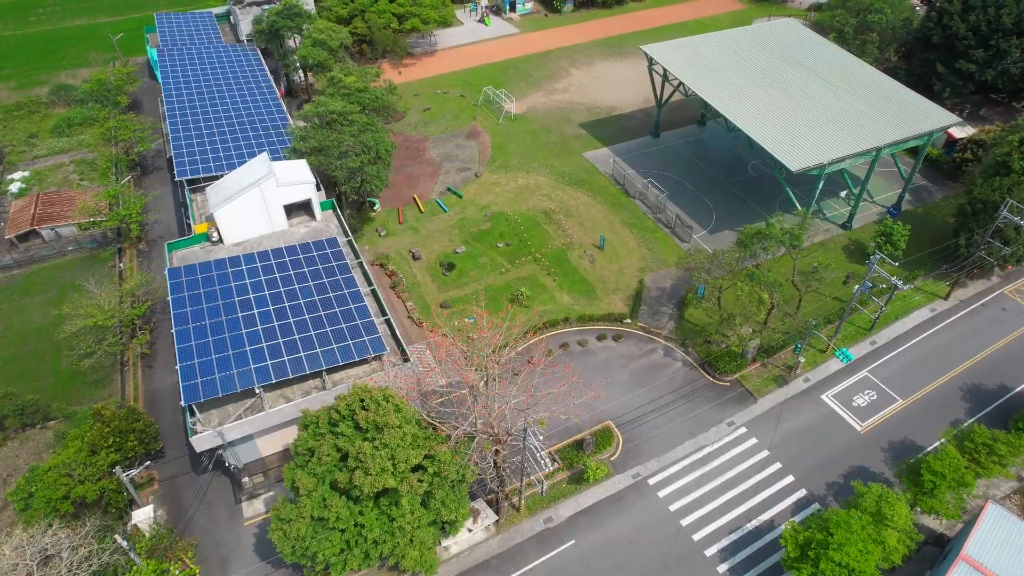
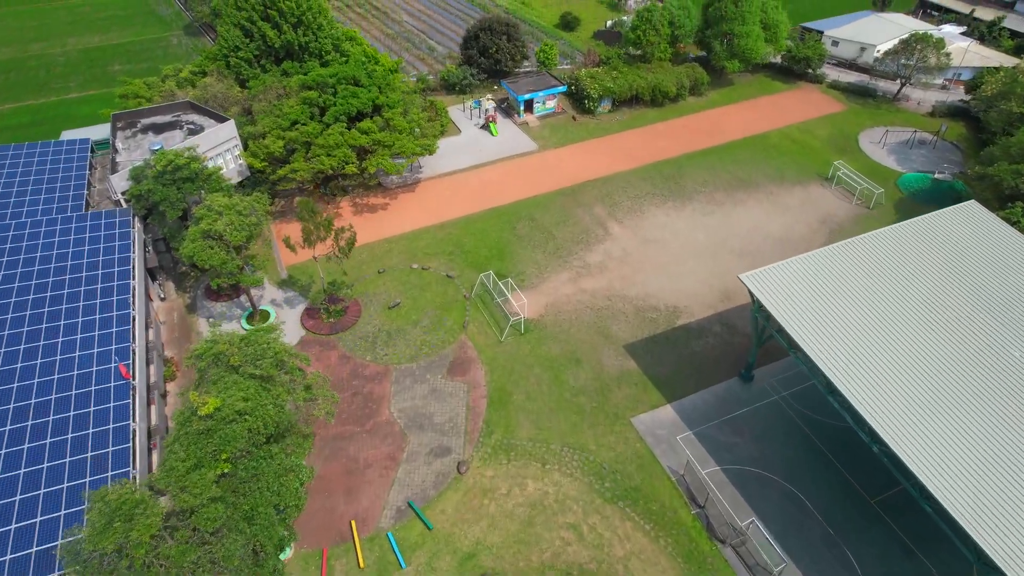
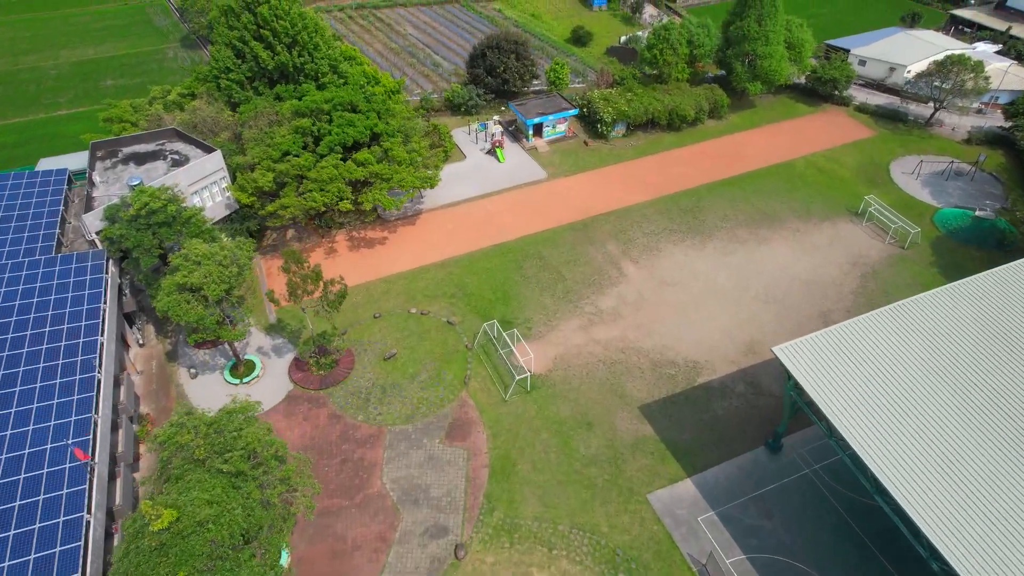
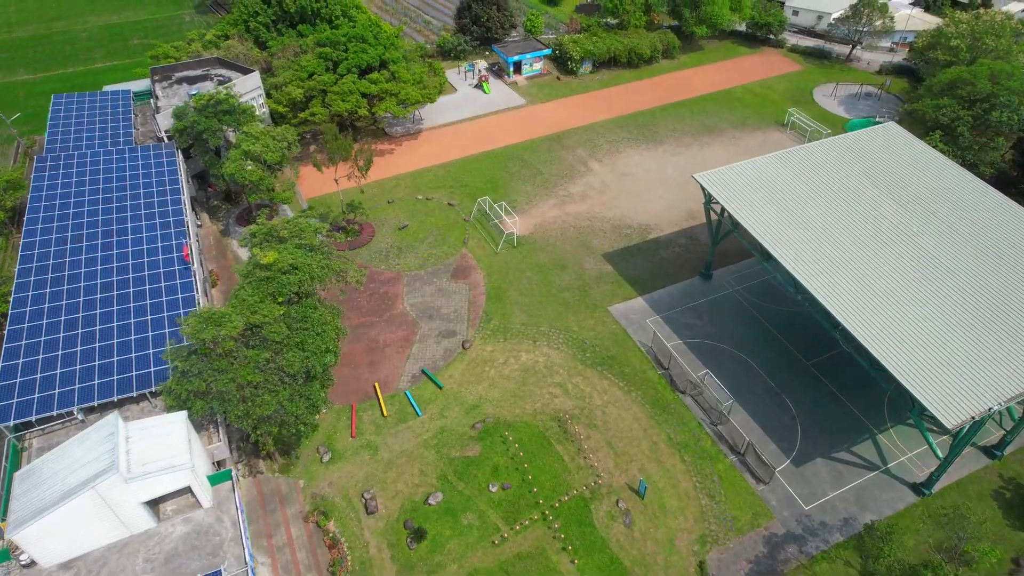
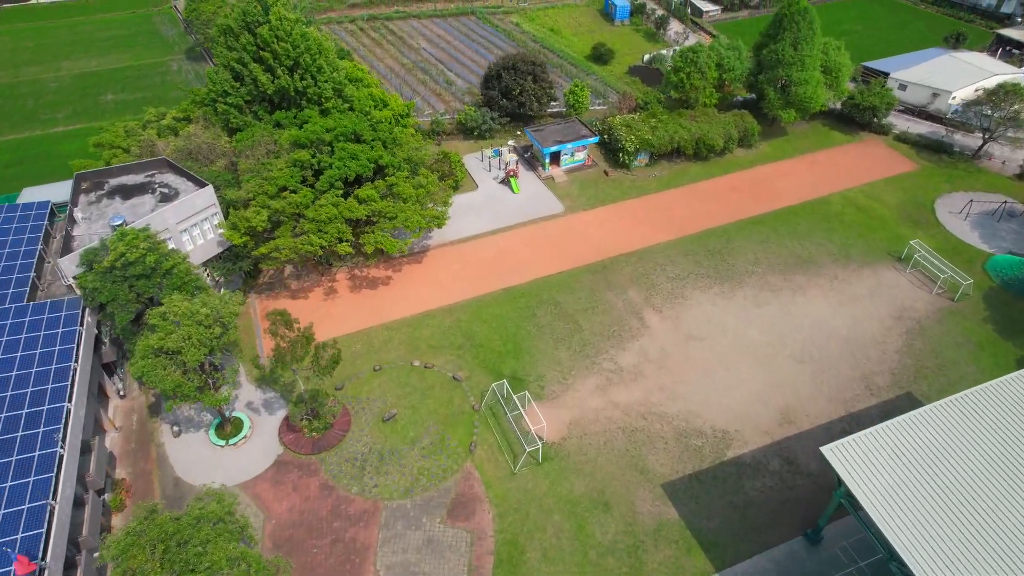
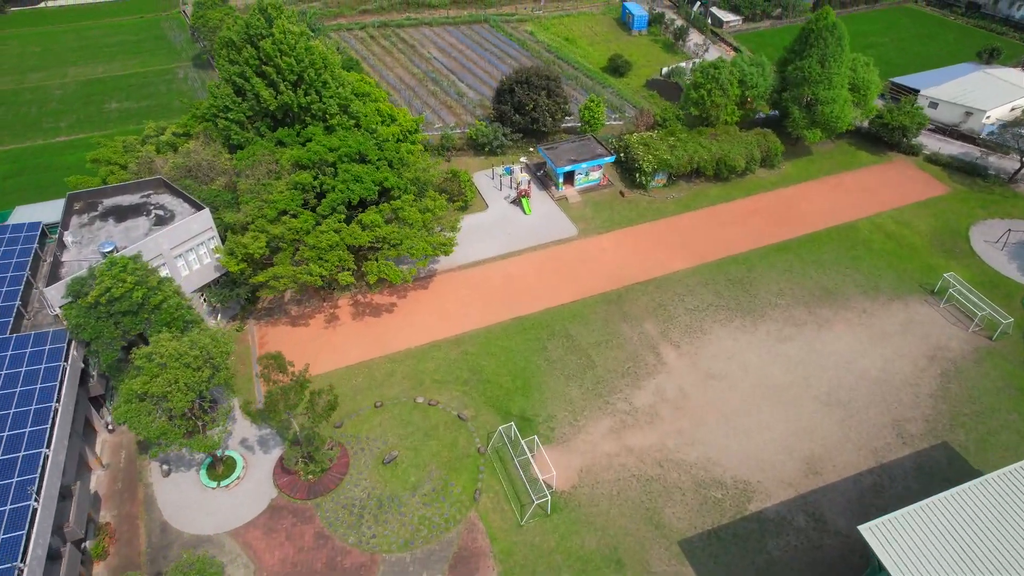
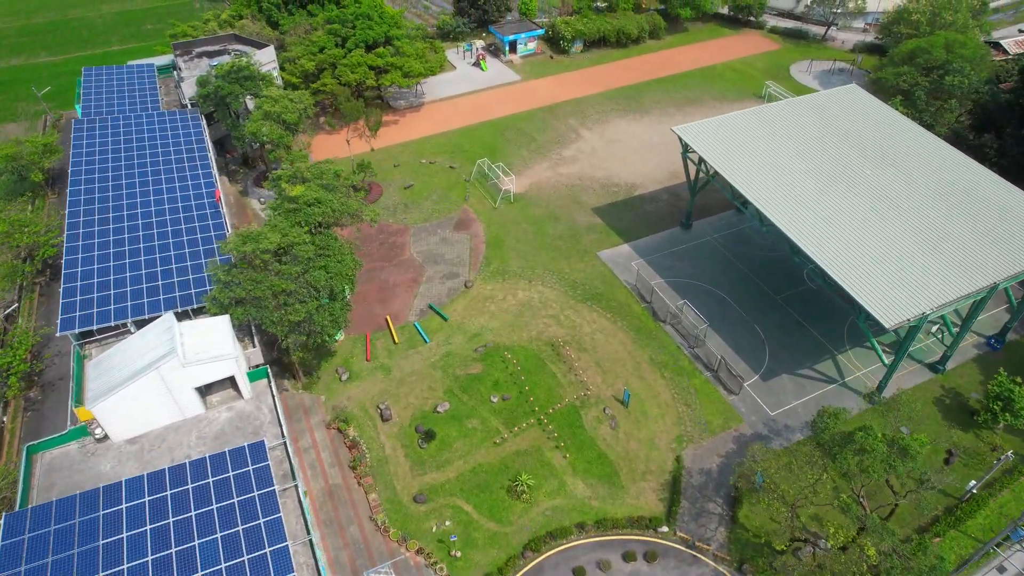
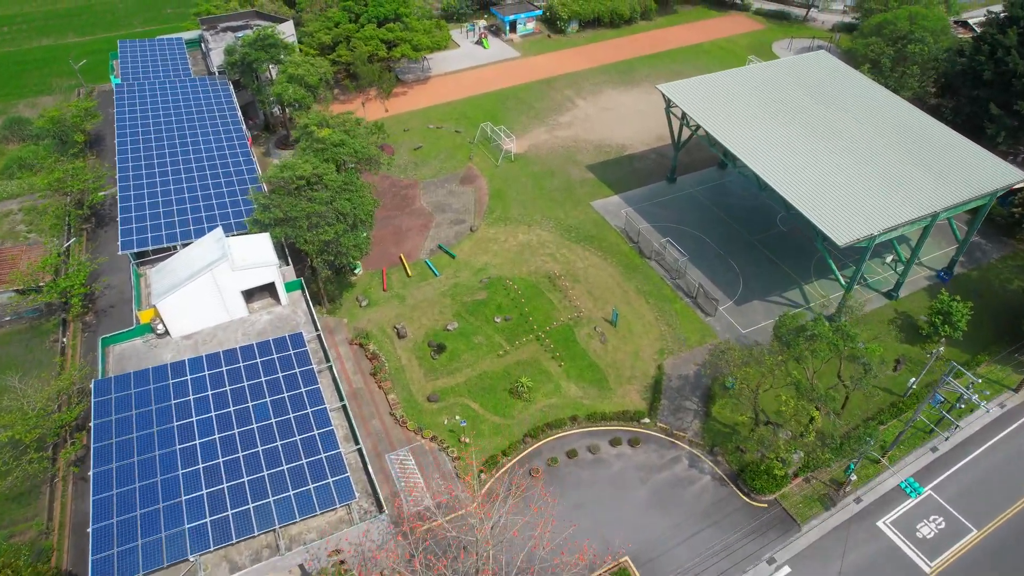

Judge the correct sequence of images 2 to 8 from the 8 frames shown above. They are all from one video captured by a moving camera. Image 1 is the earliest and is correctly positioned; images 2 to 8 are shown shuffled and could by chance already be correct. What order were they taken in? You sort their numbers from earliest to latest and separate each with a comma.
8, 7, 4, 2, 3, 5, 6
